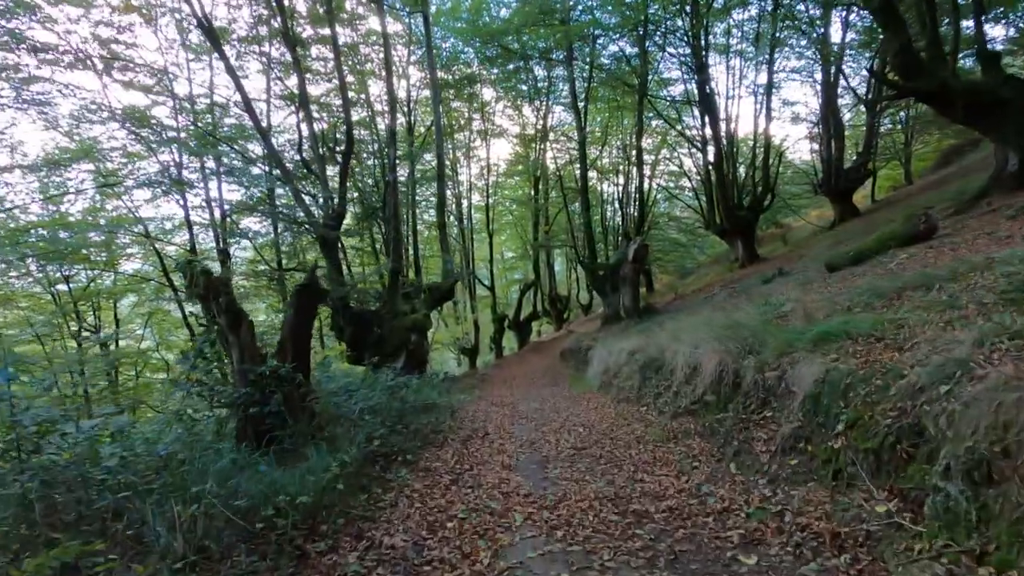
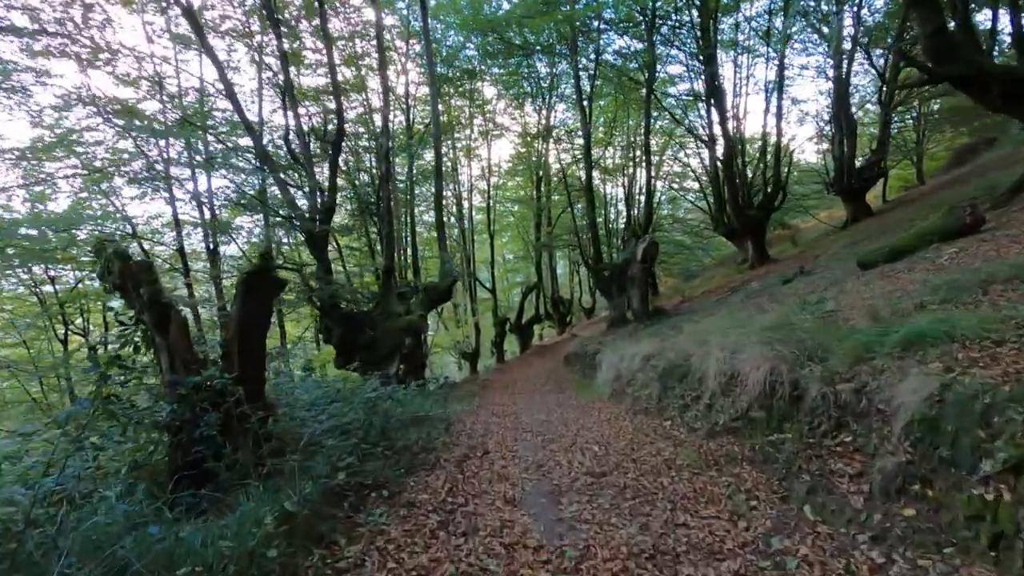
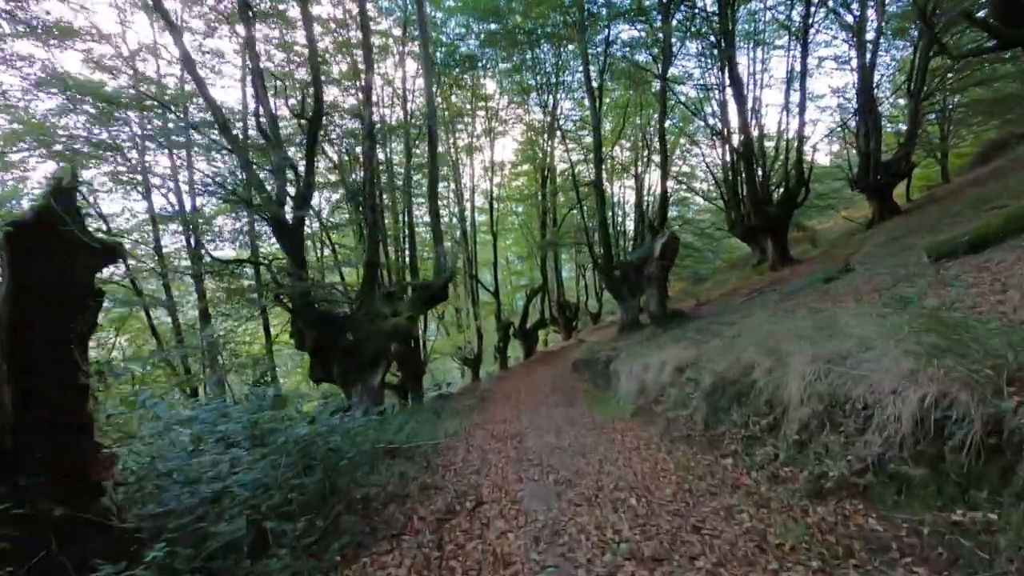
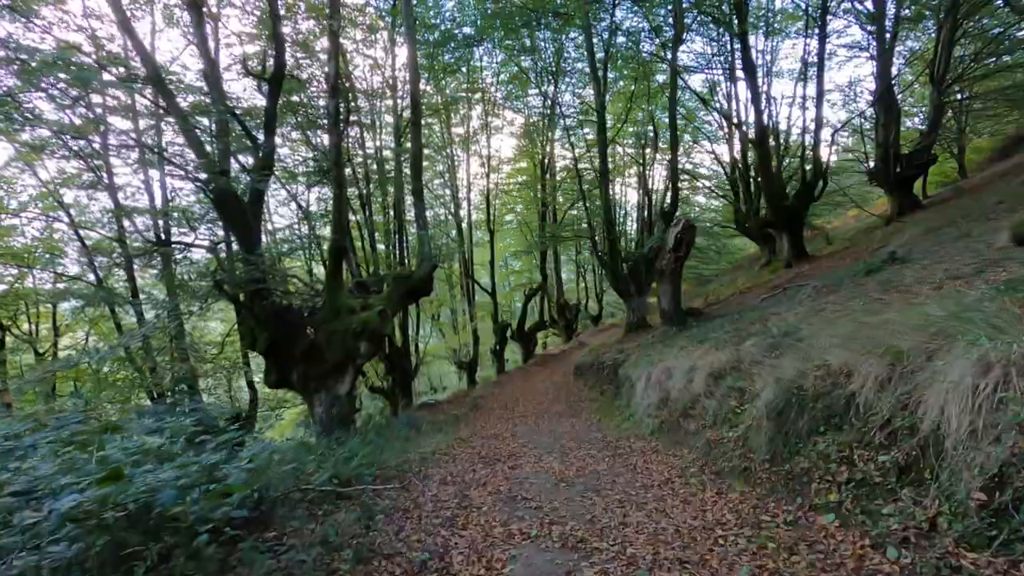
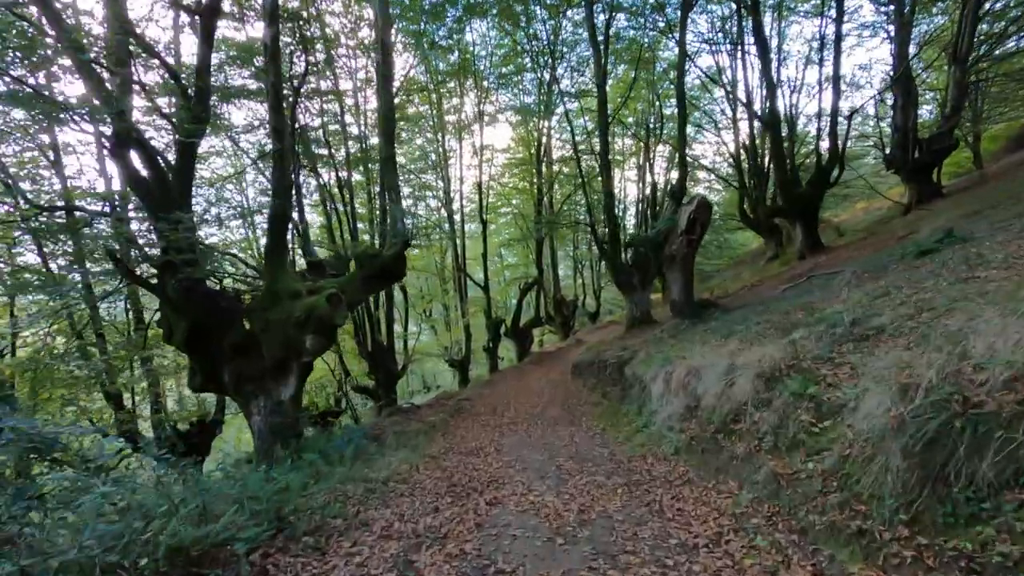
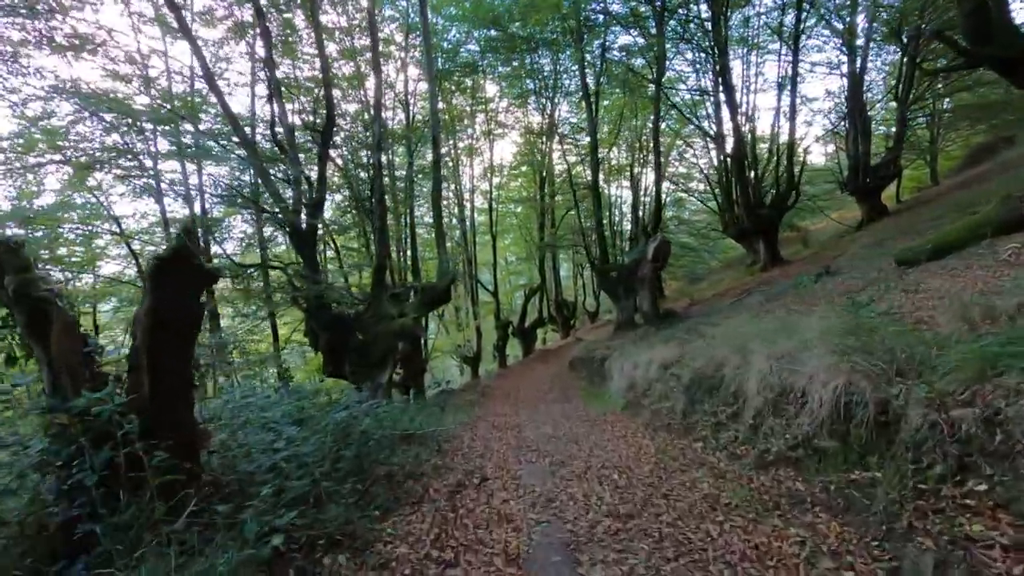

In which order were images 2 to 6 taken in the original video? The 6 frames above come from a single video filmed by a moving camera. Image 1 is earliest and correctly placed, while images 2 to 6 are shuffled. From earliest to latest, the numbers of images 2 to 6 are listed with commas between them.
2, 6, 3, 4, 5
